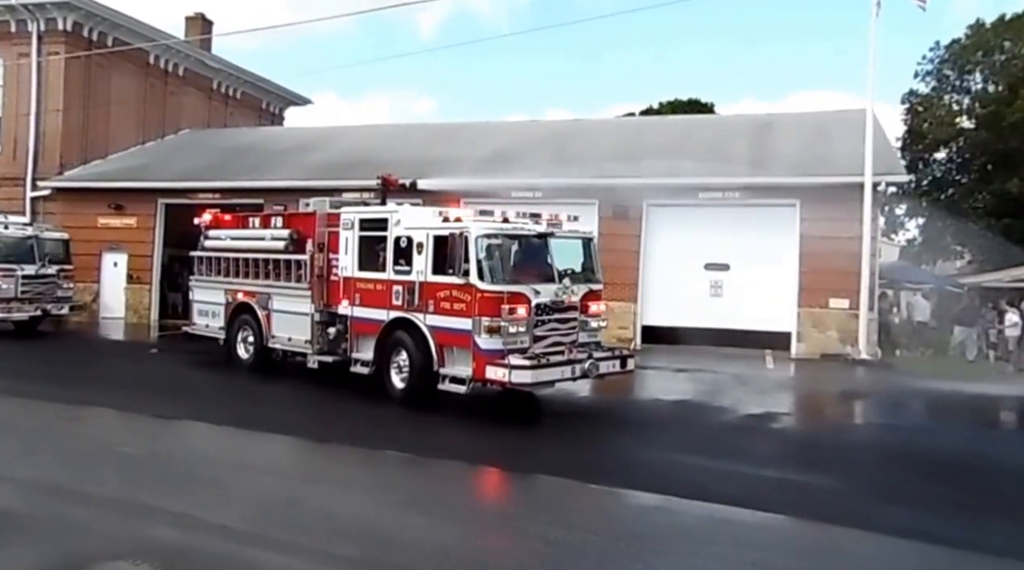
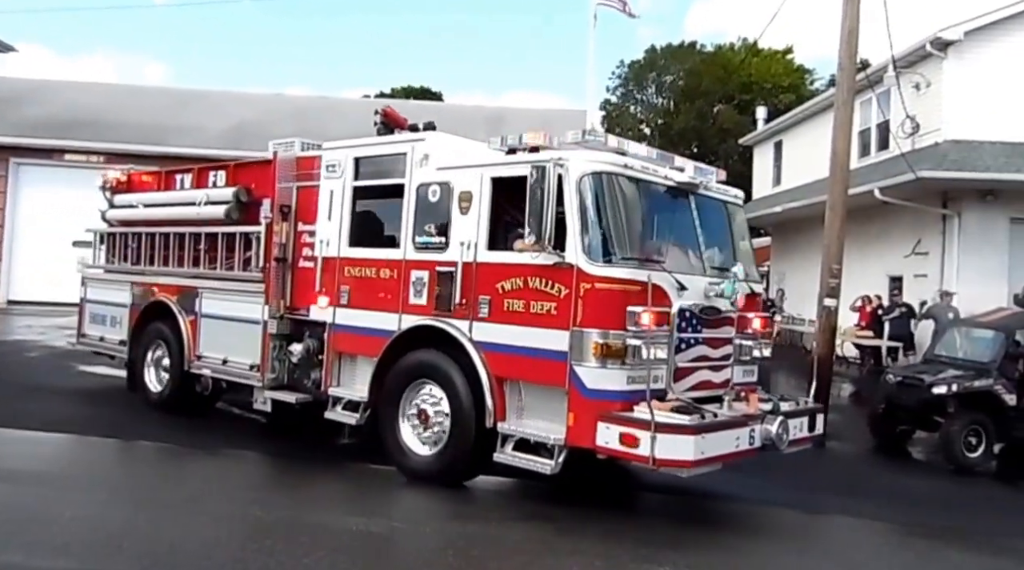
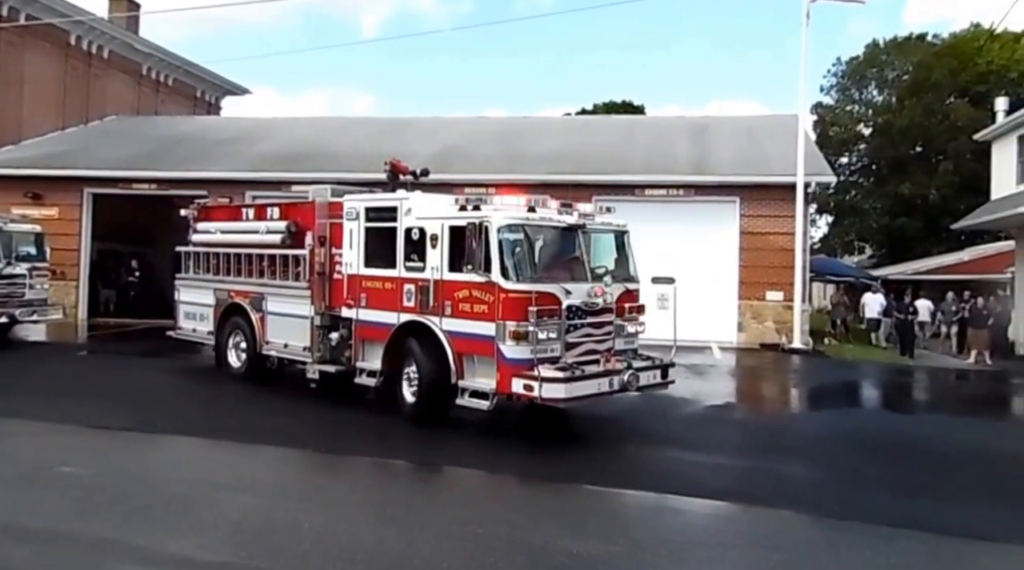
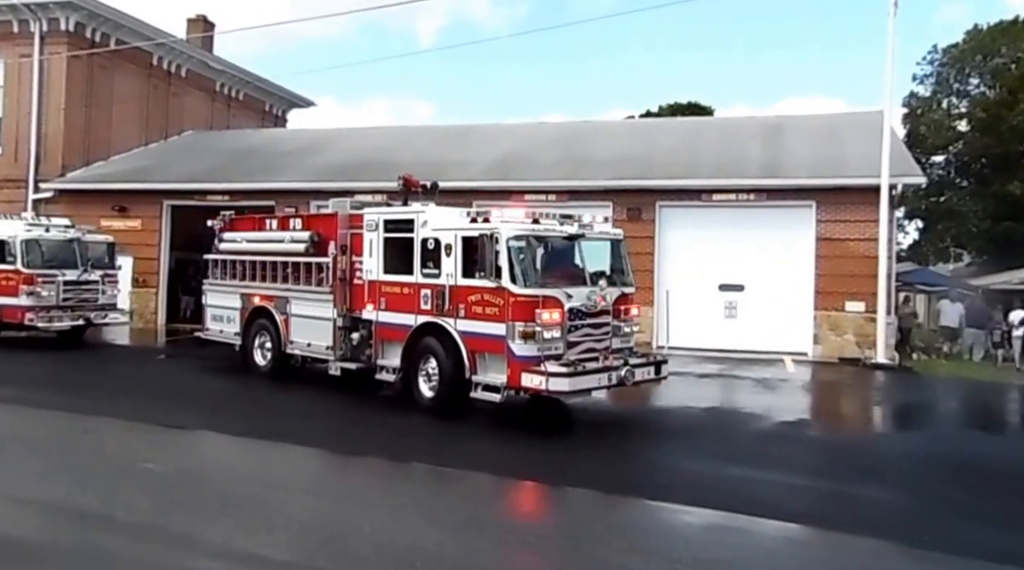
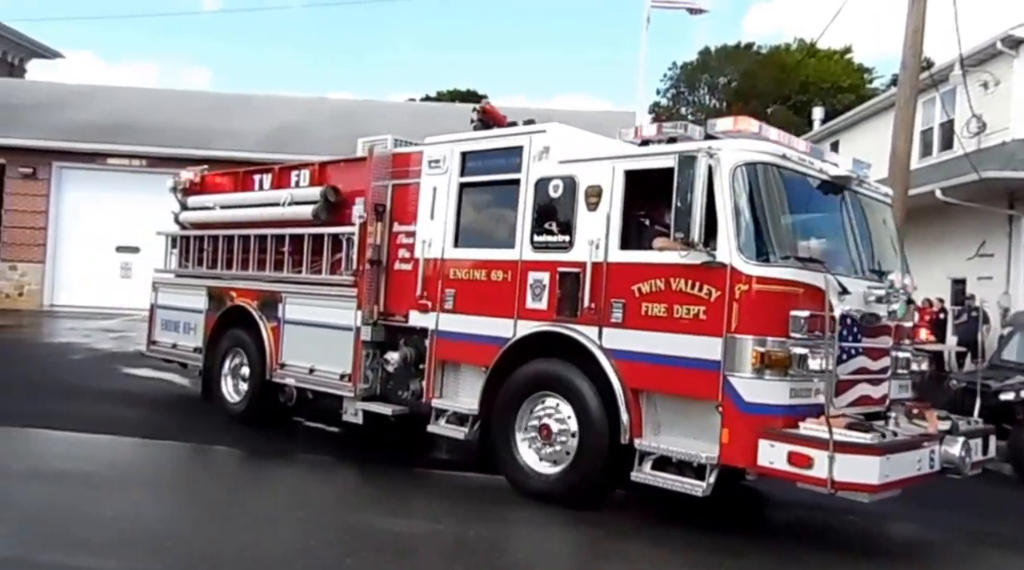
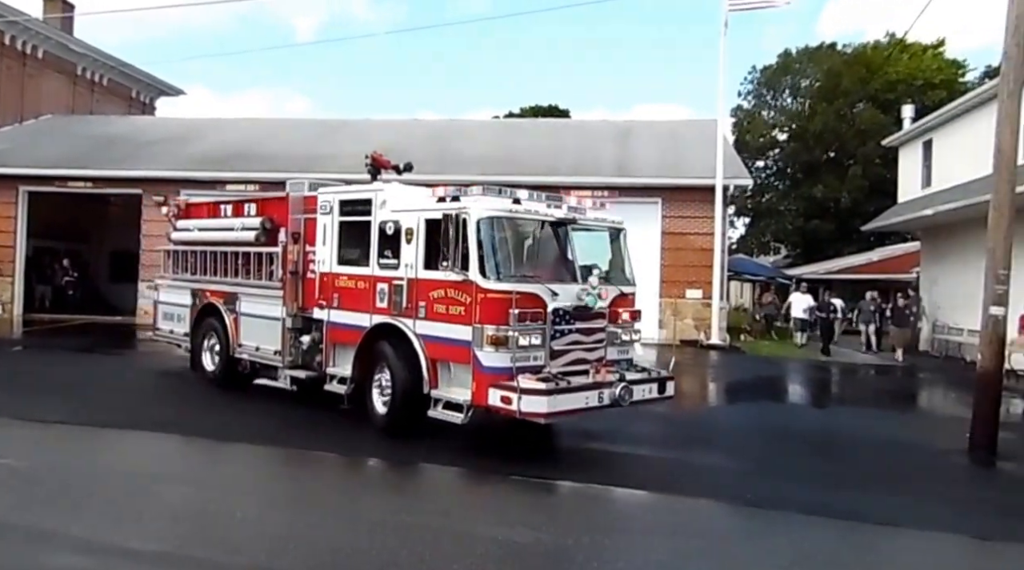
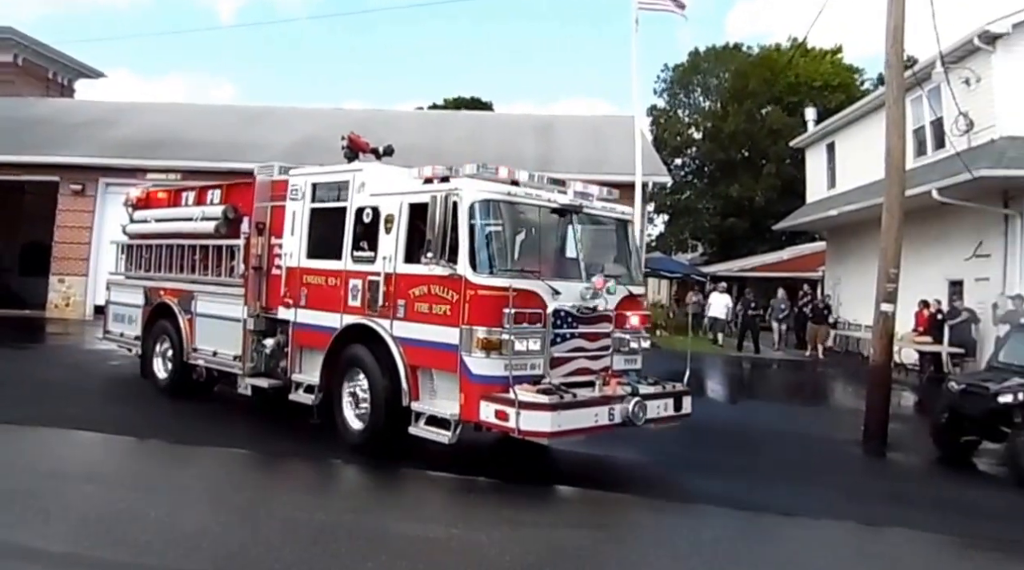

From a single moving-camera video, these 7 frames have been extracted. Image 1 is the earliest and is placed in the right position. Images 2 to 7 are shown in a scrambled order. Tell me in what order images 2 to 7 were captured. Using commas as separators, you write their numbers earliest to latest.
4, 3, 6, 7, 2, 5
